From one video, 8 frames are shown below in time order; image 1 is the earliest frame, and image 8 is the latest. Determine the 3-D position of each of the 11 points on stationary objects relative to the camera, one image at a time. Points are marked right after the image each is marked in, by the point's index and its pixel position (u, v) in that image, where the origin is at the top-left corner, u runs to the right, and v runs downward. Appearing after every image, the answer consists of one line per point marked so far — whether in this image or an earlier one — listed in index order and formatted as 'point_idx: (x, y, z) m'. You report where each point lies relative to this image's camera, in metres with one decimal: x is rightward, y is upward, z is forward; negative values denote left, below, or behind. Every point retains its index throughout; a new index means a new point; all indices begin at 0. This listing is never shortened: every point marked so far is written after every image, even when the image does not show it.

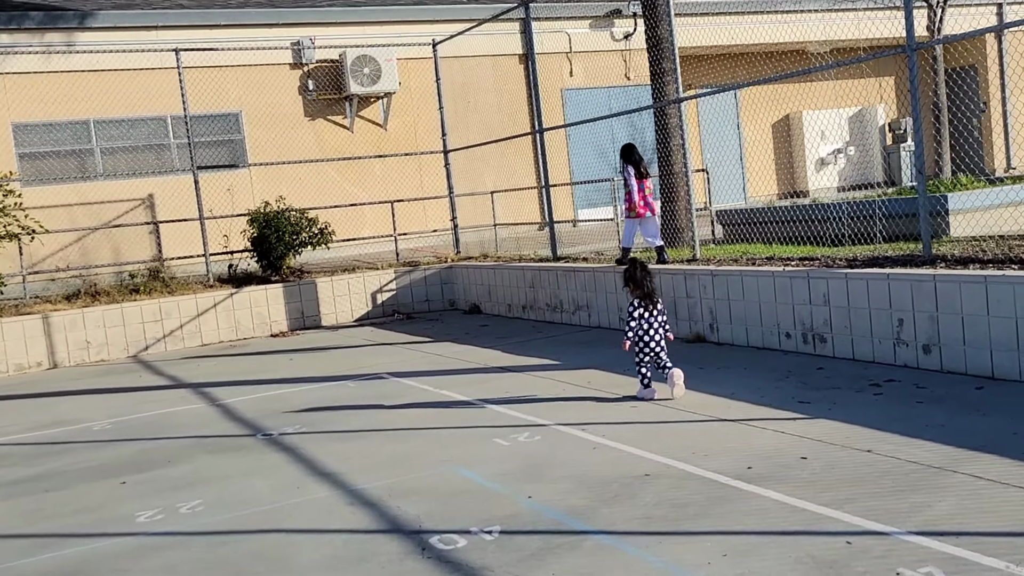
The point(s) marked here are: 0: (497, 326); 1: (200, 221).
0: (-0.2, -0.4, +11.5) m
1: (-3.9, +0.8, +13.2) m
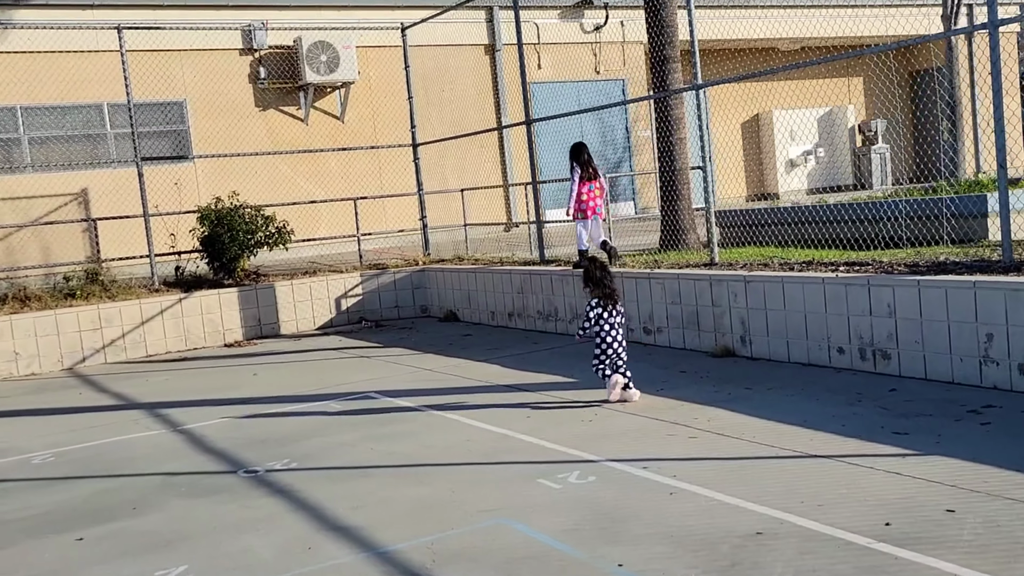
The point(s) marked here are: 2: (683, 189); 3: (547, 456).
0: (-0.3, -0.5, +10.5) m
1: (-4.1, +0.8, +11.9) m
2: (+1.7, +1.0, +10.5) m
3: (+0.2, -0.8, +5.3) m
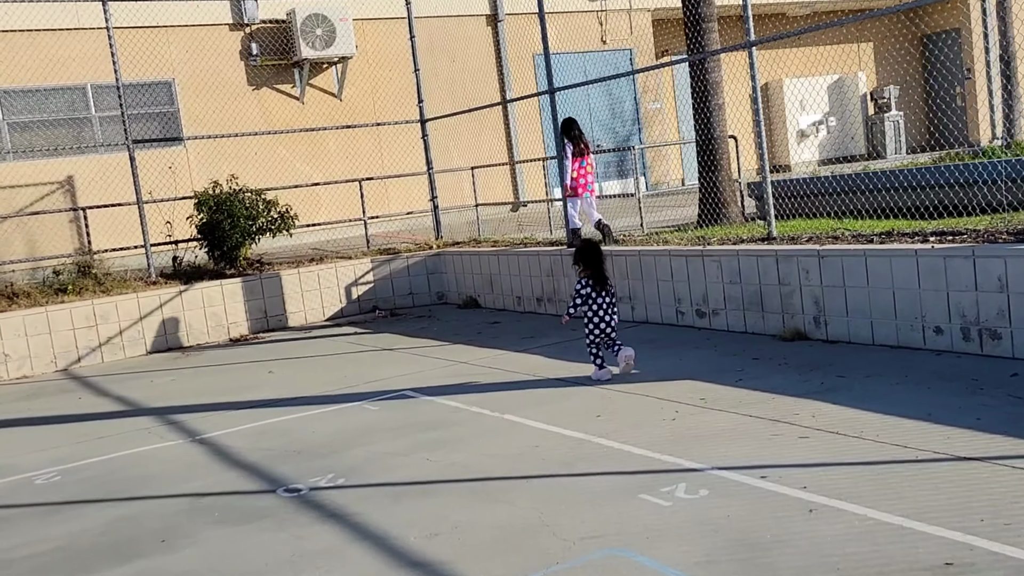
0: (0.0, -0.3, +9.7) m
1: (-3.9, +0.9, +11.1) m
2: (+1.9, +1.2, +9.7) m
3: (+0.5, -0.8, +4.6) m
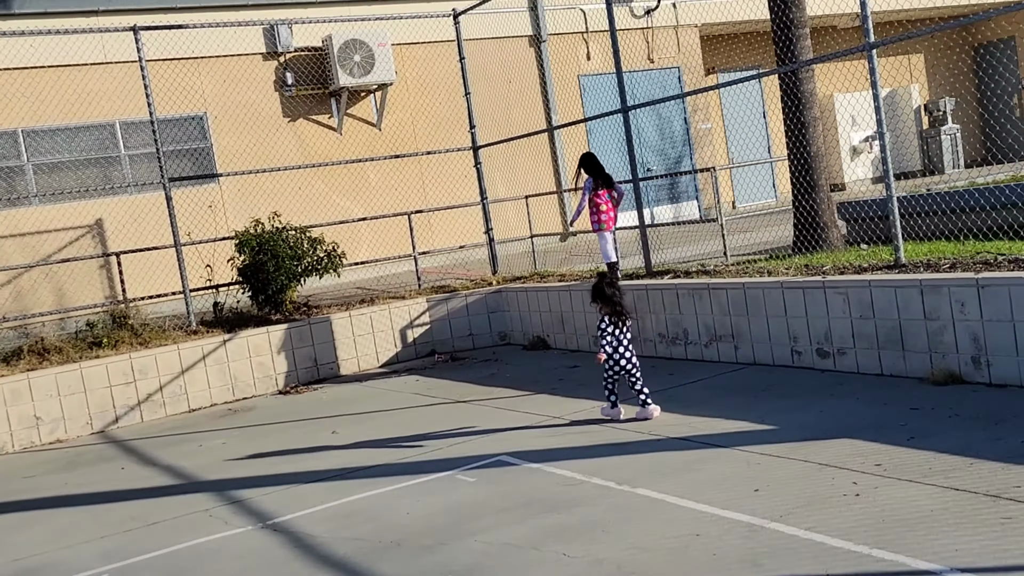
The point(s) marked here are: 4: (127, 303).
0: (+0.6, -0.6, +8.8) m
1: (-3.2, +0.4, +10.2) m
2: (+2.6, +0.9, +8.8) m
3: (+1.1, -0.9, +3.6) m
4: (-3.7, -0.1, +10.2) m
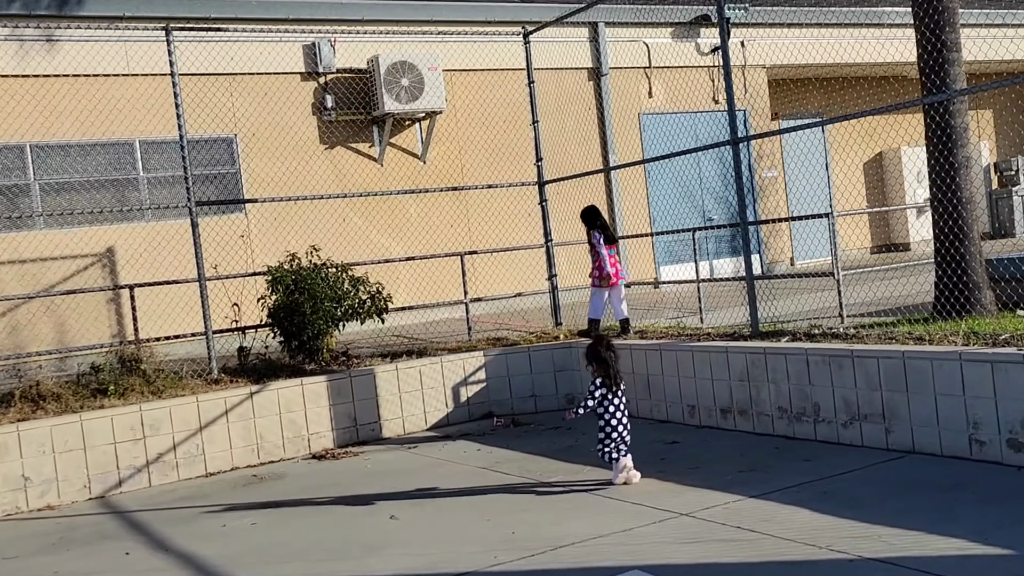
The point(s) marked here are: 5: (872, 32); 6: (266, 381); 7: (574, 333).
0: (+1.2, -1.0, +7.3) m
1: (-2.6, +0.1, +8.8) m
2: (+3.2, +0.4, +7.4) m
3: (+1.7, -1.1, +2.1) m
4: (-3.0, -0.4, +8.7) m
5: (+5.6, +3.9, +16.4) m
6: (-2.0, -0.8, +8.7) m
7: (+0.6, -0.4, +10.0) m
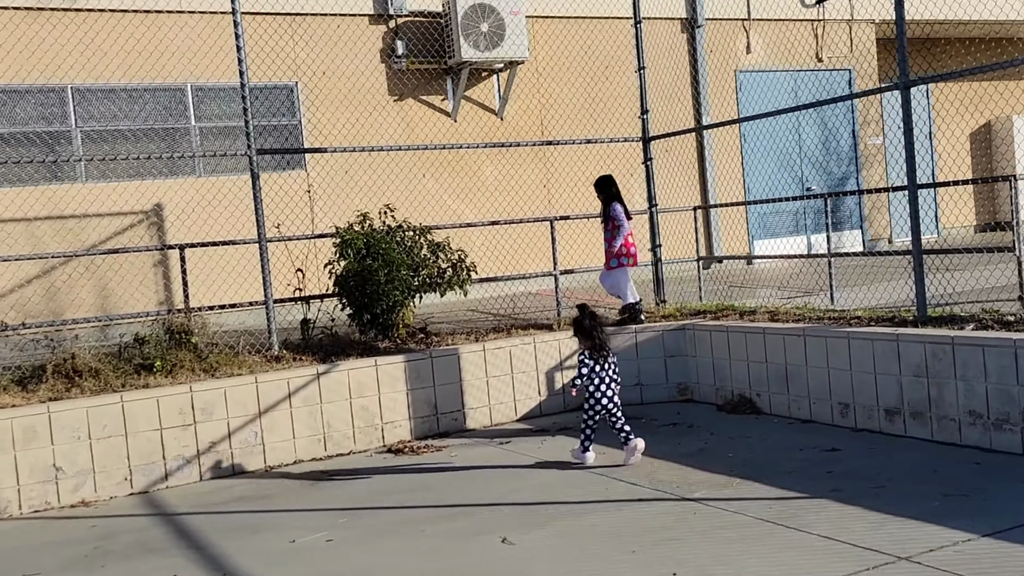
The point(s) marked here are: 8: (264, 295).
0: (+1.9, -0.9, +6.0) m
1: (-1.8, +0.3, +7.6) m
2: (+3.9, +0.5, +6.0) m
3: (+2.2, -1.1, +0.8) m
4: (-2.3, -0.2, +7.6) m
5: (+6.8, +4.2, +14.8) m
6: (-1.2, -0.5, +7.4) m
7: (+1.4, -0.2, +8.7) m
8: (-1.8, -0.1, +7.7) m
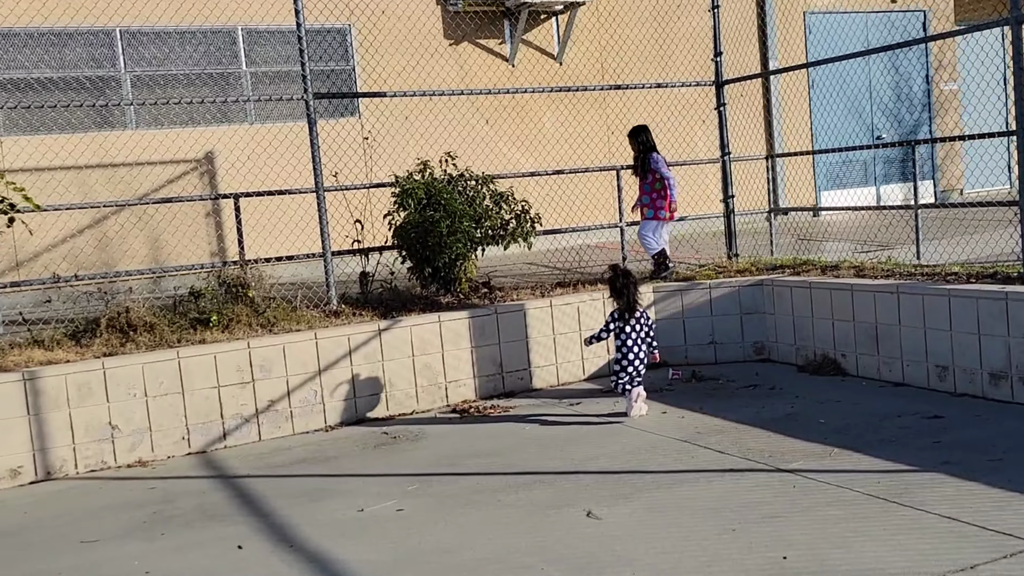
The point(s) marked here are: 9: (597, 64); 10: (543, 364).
0: (+2.3, -0.7, +5.6) m
1: (-1.3, +0.7, +7.3) m
2: (+4.3, +0.7, +5.4) m
3: (+2.4, -1.1, +0.4) m
4: (-1.8, +0.2, +7.3) m
5: (+7.6, +4.8, +14.0) m
6: (-0.8, -0.2, +7.1) m
7: (+1.9, +0.2, +8.2) m
8: (-1.3, +0.3, +7.3) m
9: (+0.9, +2.4, +11.6) m
10: (+0.2, -0.5, +7.4) m
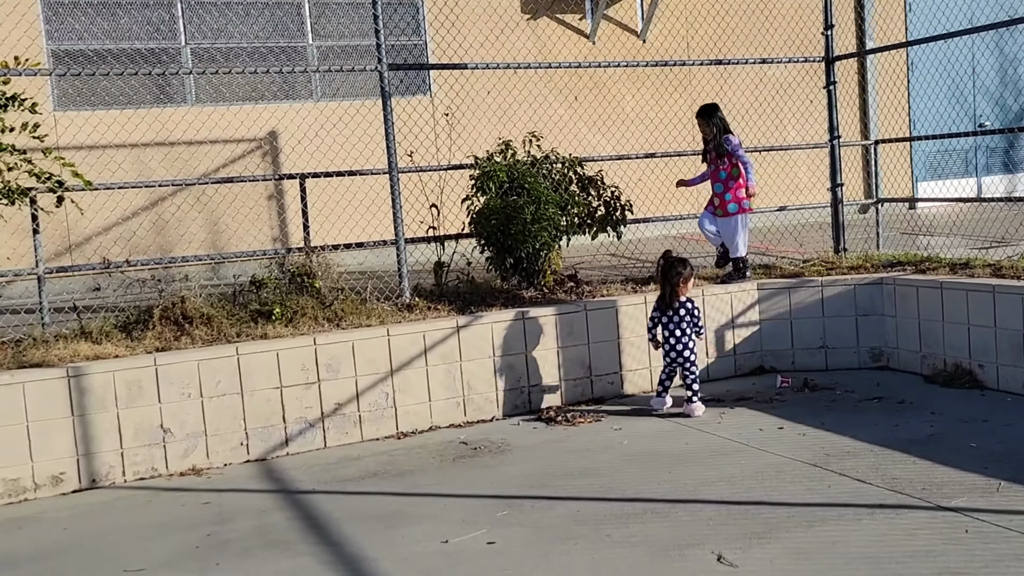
0: (+2.8, -0.7, +4.7) m
1: (-0.7, +0.7, +6.6) m
2: (+4.8, +0.7, +4.5) m
3: (+2.6, -1.2, -0.4) m
4: (-1.2, +0.2, +6.6) m
5: (+8.5, +4.8, +12.8) m
6: (-0.2, -0.1, +6.4) m
7: (+2.5, +0.2, +7.4) m
8: (-0.7, +0.3, +6.7) m
9: (+1.7, +2.5, +10.8) m
10: (+0.8, -0.5, +6.7) m
